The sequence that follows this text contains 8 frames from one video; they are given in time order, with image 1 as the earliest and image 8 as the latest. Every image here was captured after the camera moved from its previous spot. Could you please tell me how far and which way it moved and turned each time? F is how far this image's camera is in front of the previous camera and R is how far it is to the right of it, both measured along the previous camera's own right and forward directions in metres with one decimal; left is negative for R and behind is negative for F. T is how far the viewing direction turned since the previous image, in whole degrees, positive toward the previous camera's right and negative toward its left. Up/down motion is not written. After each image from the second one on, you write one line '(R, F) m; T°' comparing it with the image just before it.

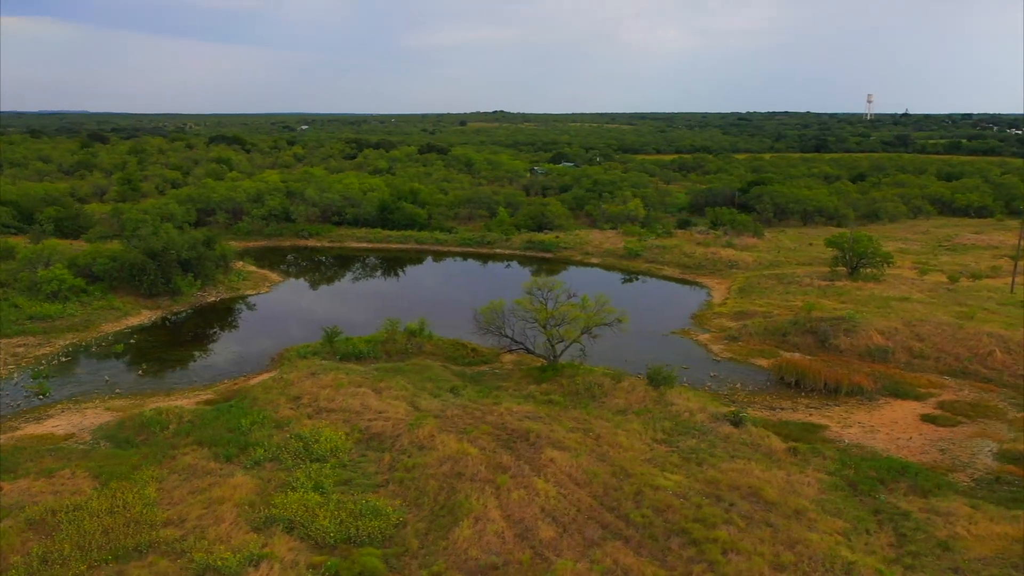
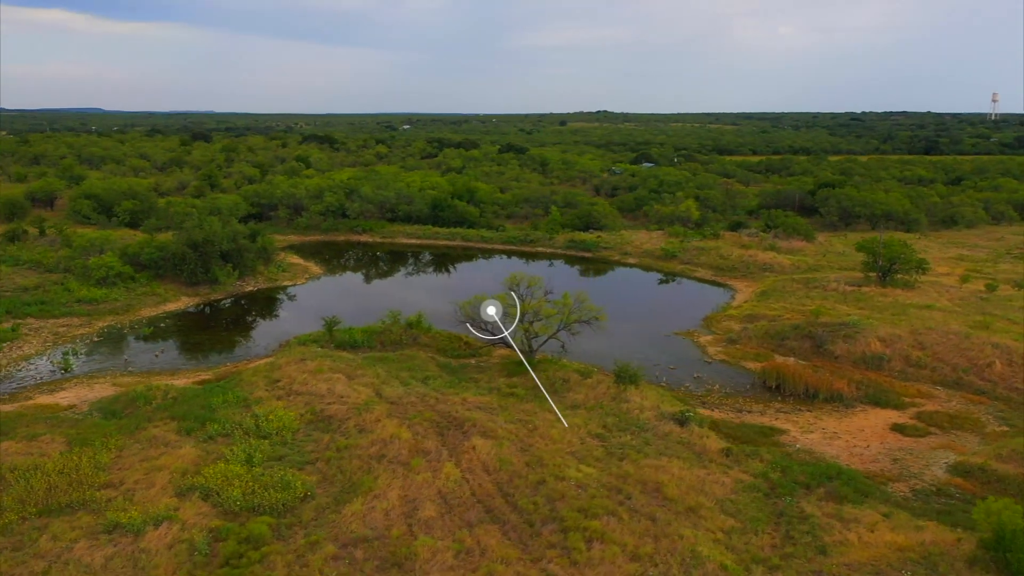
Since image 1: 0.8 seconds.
(+2.4, -0.3) m; -7°
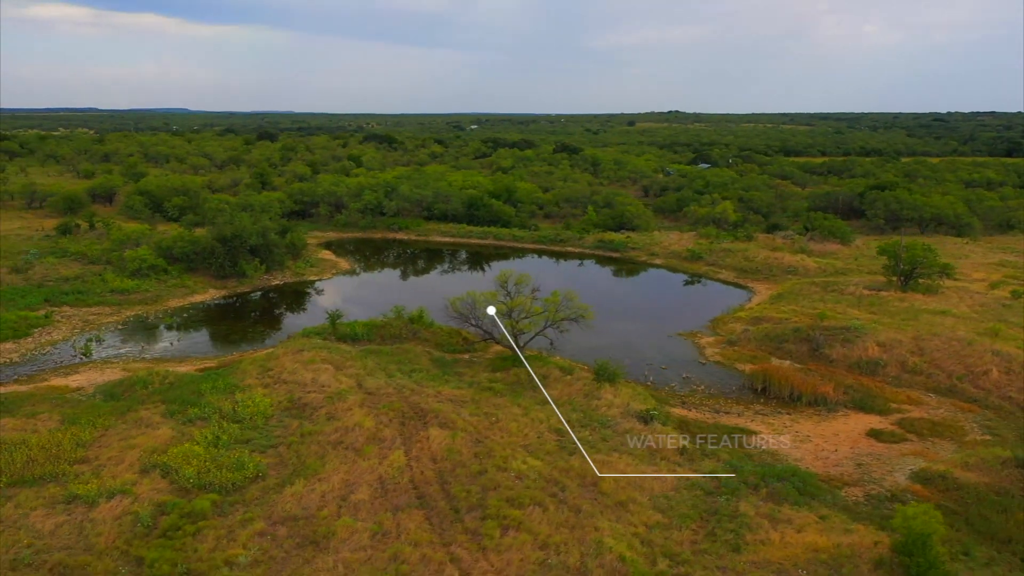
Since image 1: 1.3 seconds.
(+1.6, -0.2) m; -5°
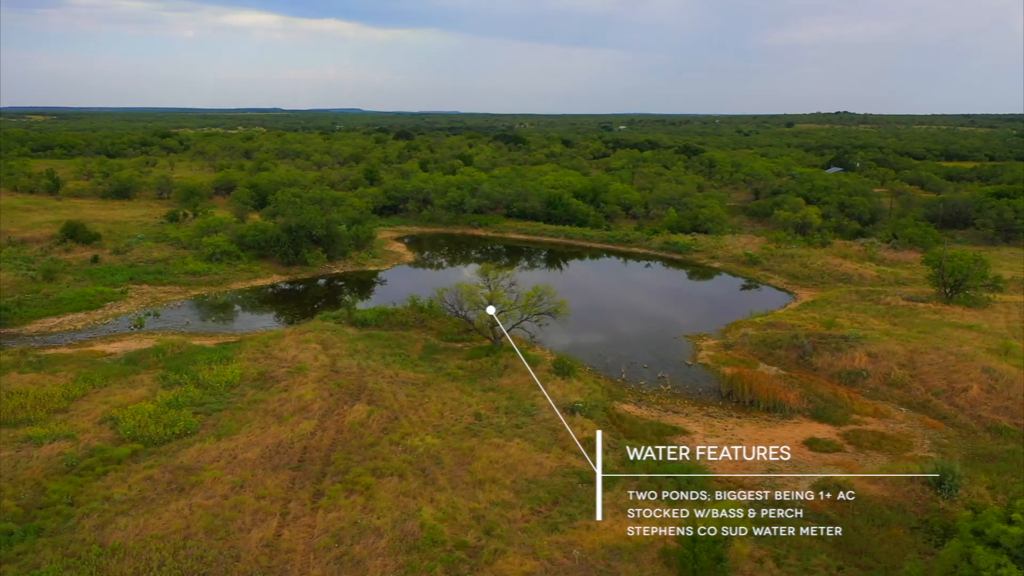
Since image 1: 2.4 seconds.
(+3.6, -0.4) m; -11°
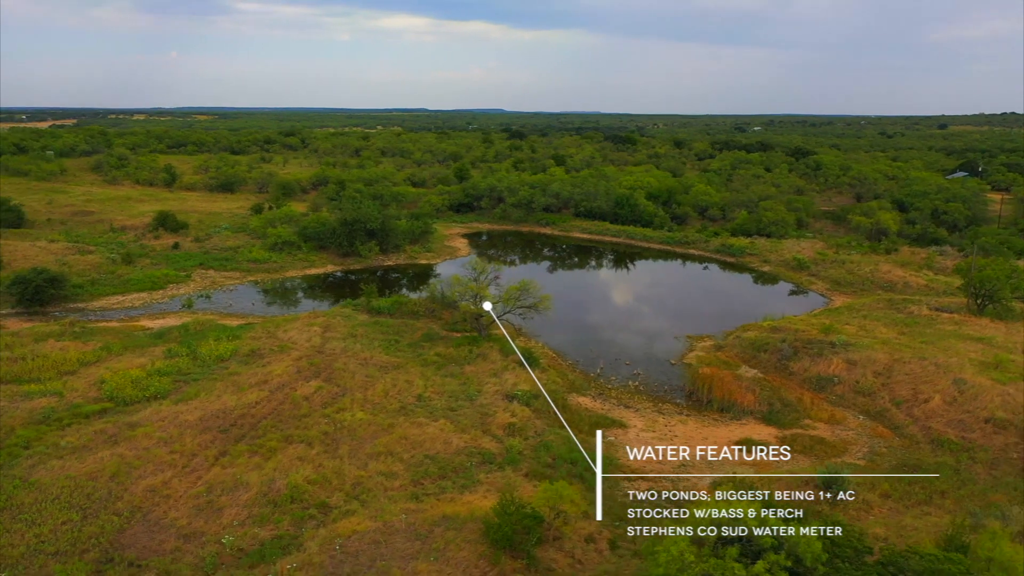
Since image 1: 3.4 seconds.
(+3.2, -0.5) m; -9°
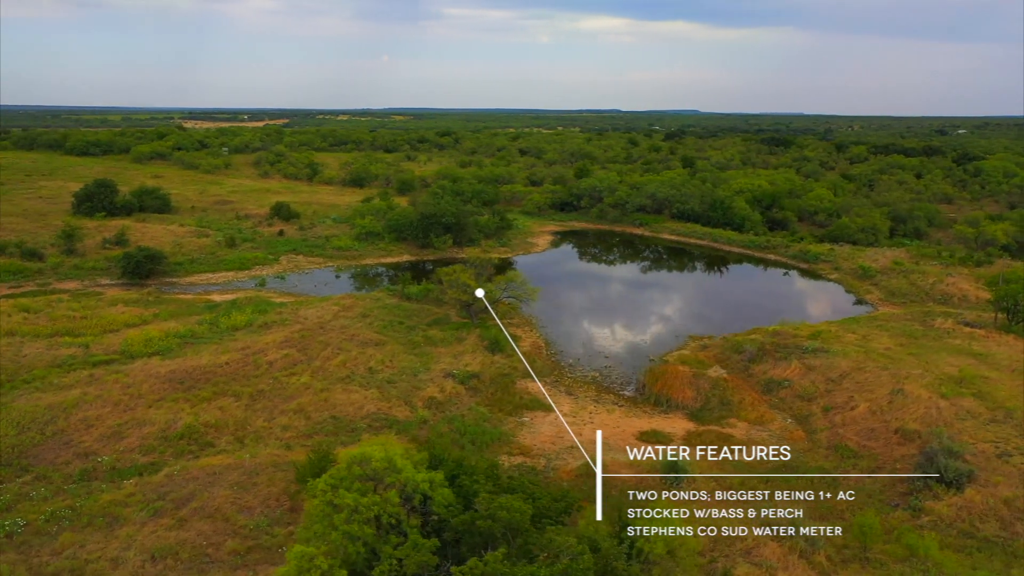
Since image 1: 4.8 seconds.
(+4.5, -0.7) m; -13°
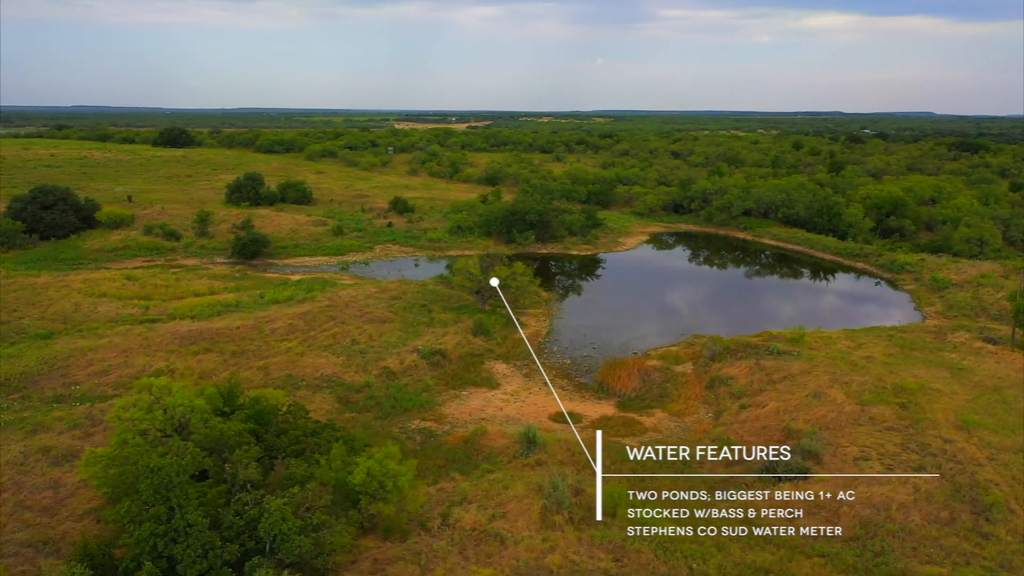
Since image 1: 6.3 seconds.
(+4.8, -0.8) m; -14°
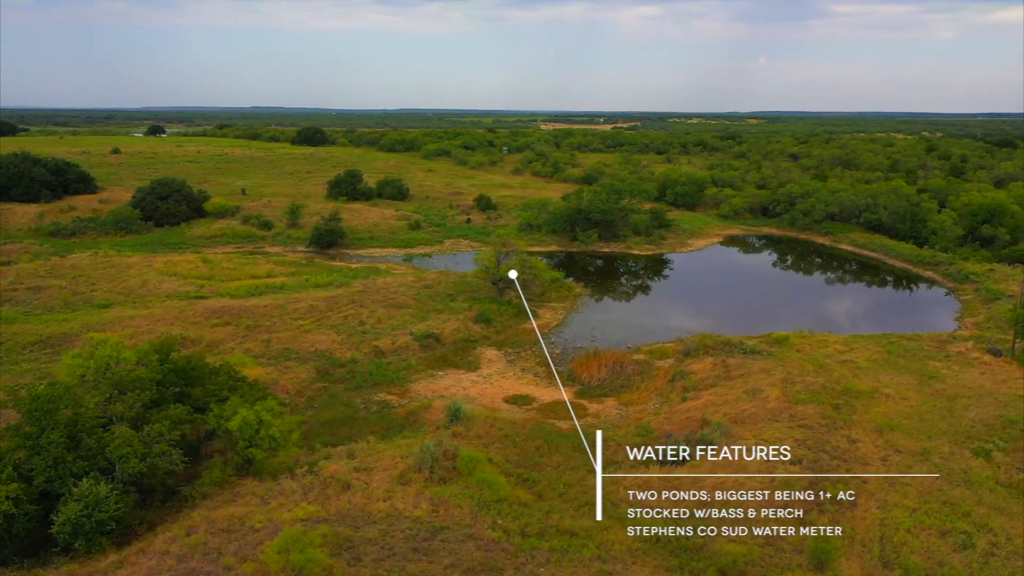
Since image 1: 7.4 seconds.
(+3.5, -0.8) m; -10°
